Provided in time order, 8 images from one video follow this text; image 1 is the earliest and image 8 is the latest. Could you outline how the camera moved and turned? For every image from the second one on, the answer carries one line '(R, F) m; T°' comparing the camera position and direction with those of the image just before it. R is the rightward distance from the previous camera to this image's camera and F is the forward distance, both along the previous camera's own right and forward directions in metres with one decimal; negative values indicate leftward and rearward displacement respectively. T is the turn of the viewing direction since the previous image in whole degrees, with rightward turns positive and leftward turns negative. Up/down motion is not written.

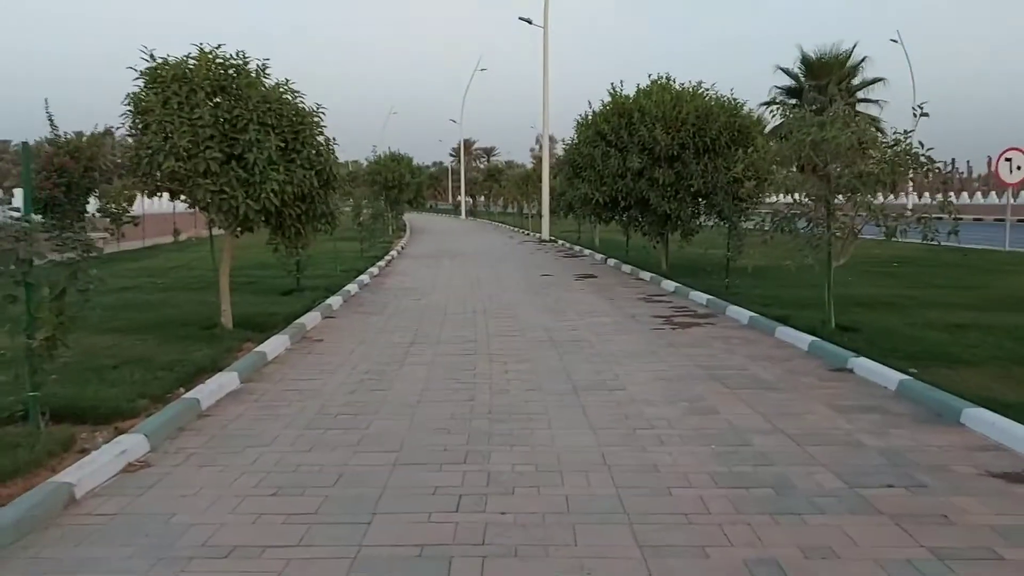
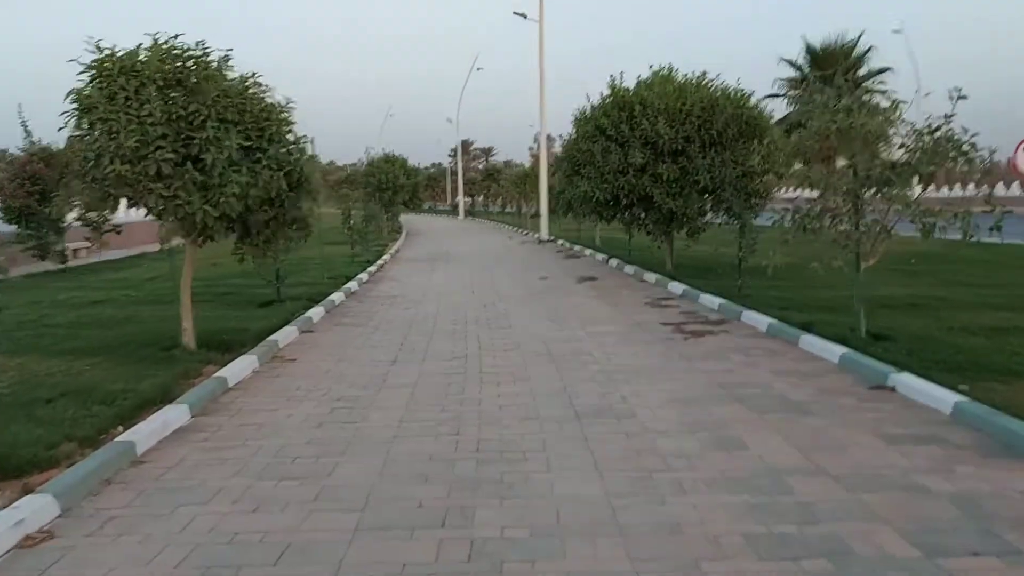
(+0.1, +1.0) m; 0°
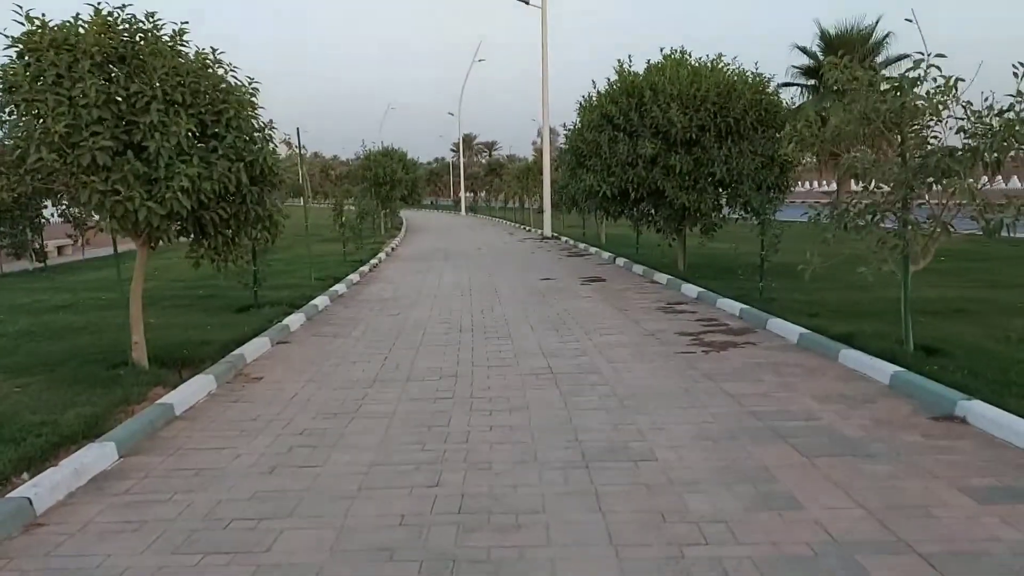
(+0.1, +1.2) m; 0°
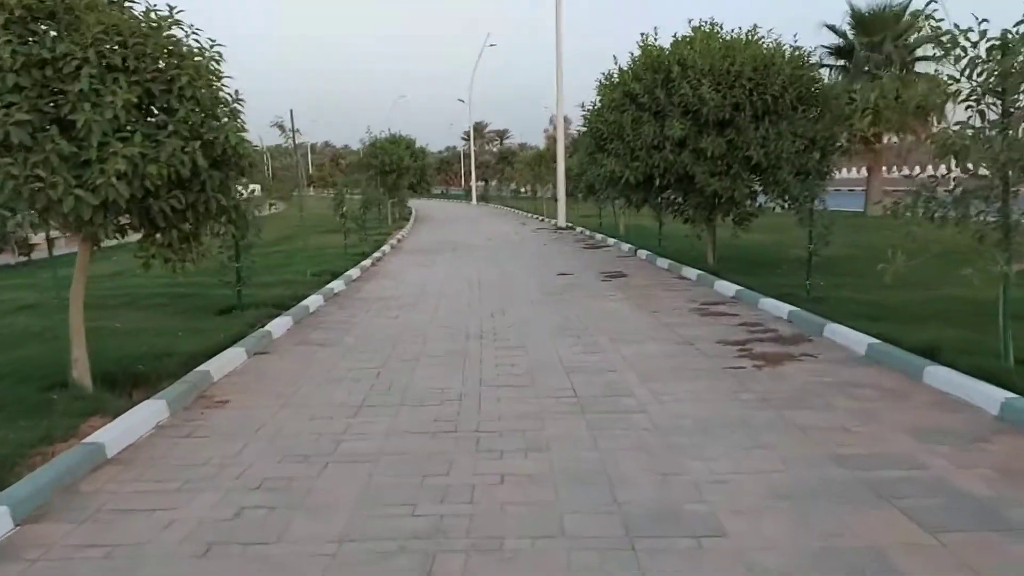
(0.0, +1.4) m; -1°
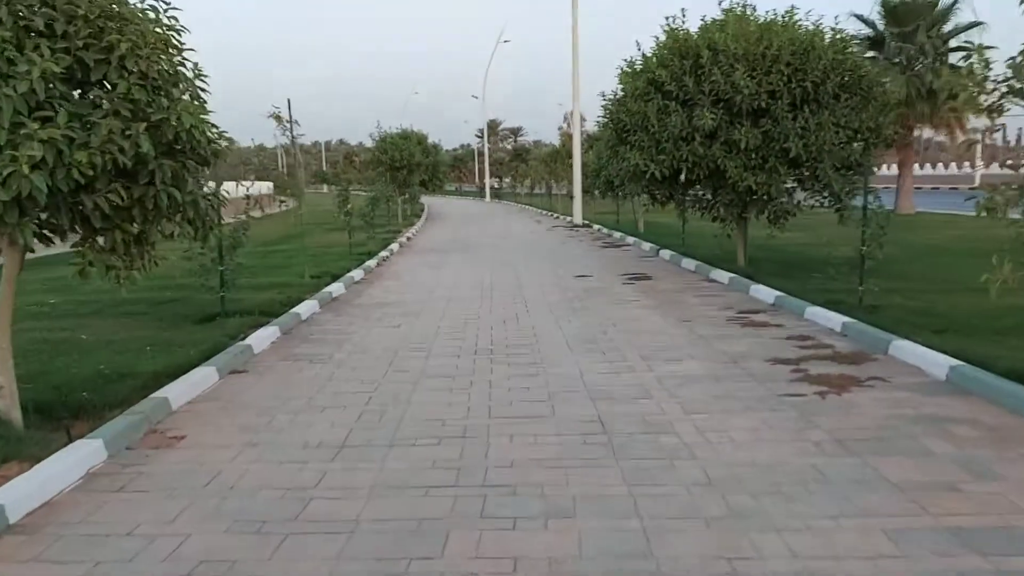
(0.0, +1.2) m; -1°
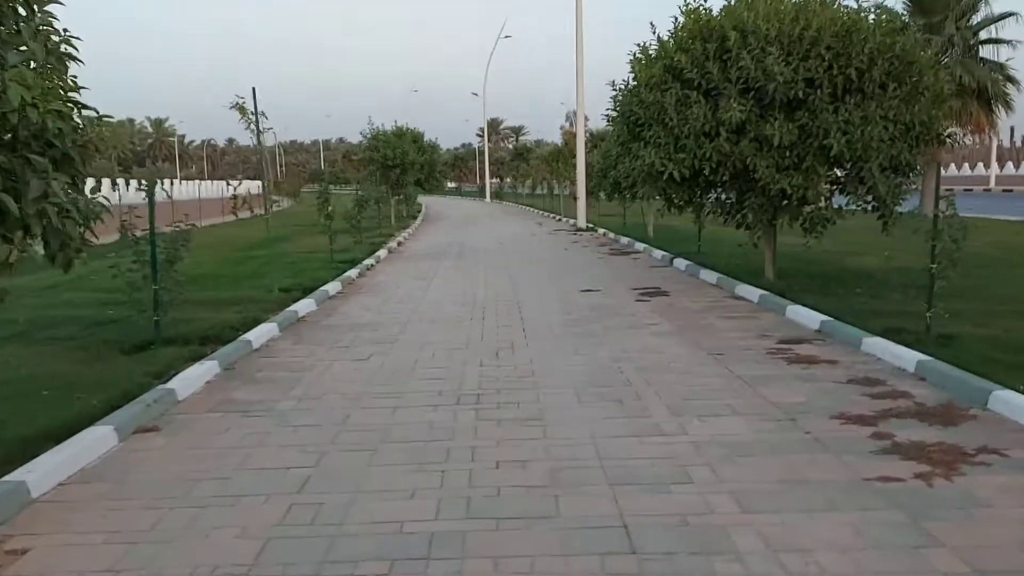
(+0.1, +1.7) m; 0°
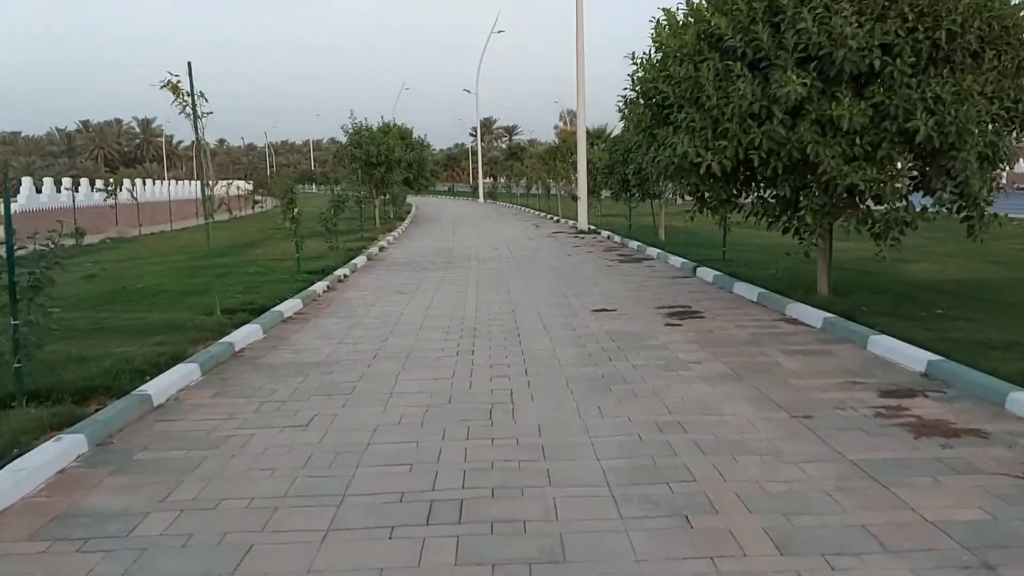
(0.0, +2.4) m; 0°
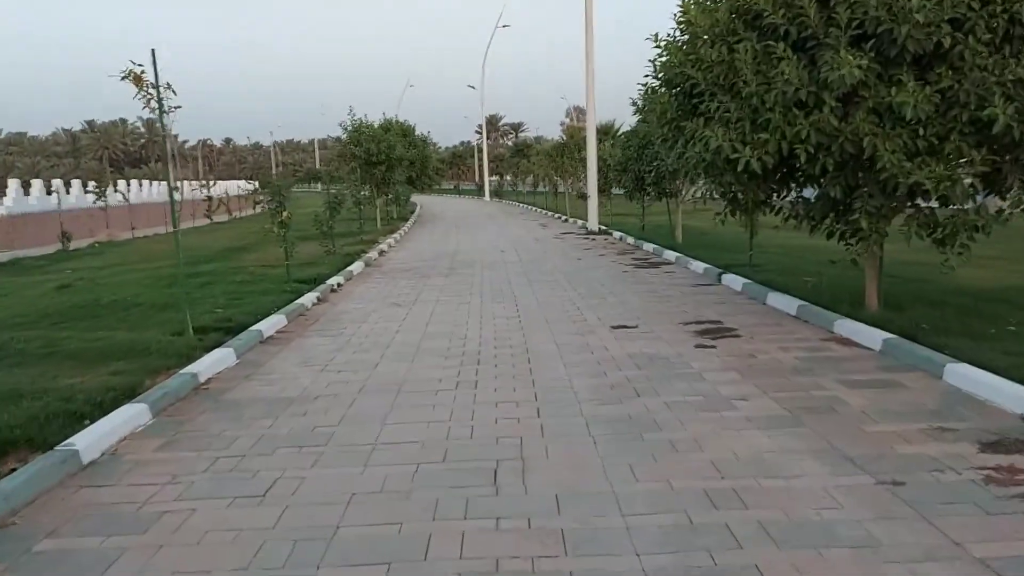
(0.0, +1.2) m; -1°
